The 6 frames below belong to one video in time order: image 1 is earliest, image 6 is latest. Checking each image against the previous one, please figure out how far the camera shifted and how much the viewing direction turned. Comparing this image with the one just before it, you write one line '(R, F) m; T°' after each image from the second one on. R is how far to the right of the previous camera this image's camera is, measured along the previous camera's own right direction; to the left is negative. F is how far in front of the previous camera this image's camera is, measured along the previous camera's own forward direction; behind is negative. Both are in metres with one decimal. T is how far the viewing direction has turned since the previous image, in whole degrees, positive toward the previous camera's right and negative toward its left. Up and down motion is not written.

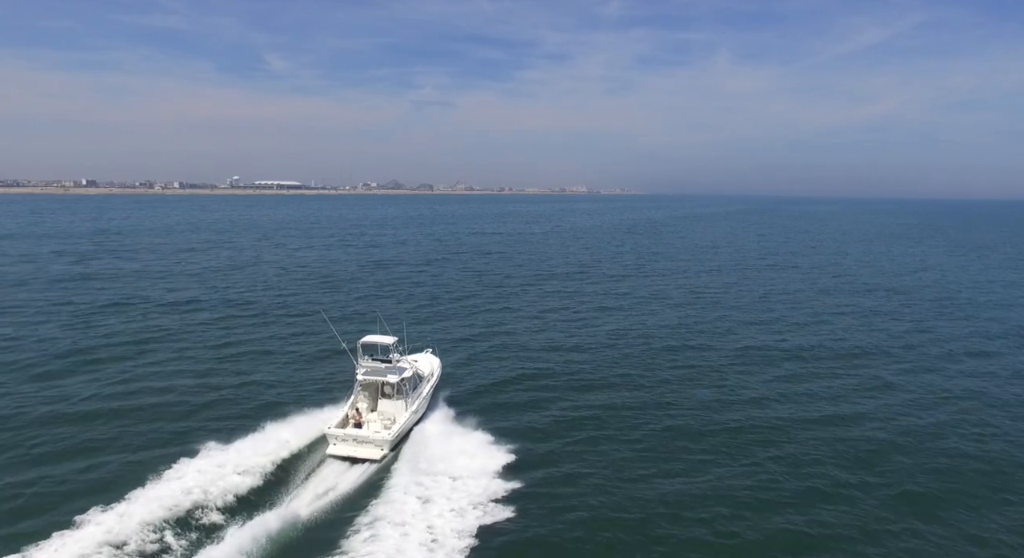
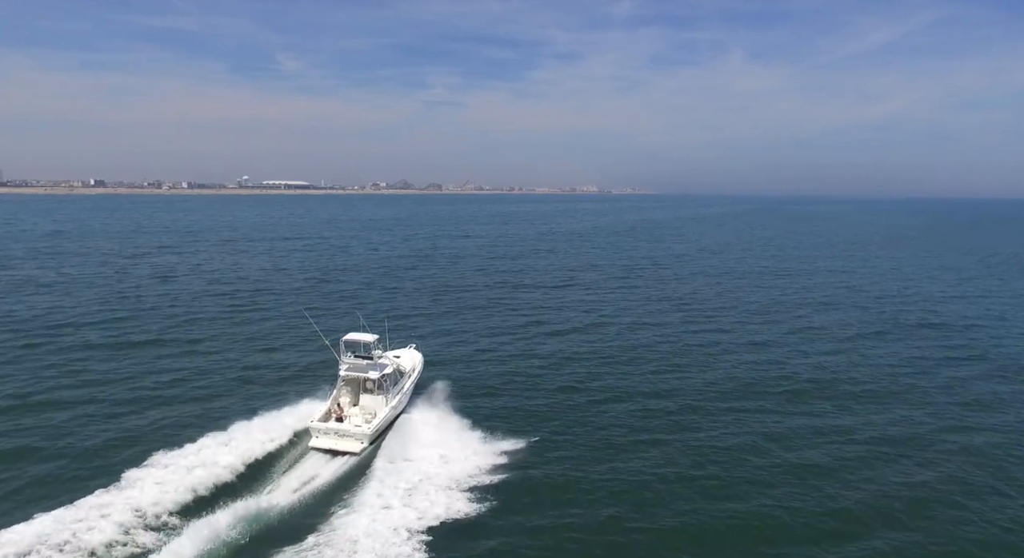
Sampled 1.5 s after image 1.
(+3.2, +7.0) m; 0°
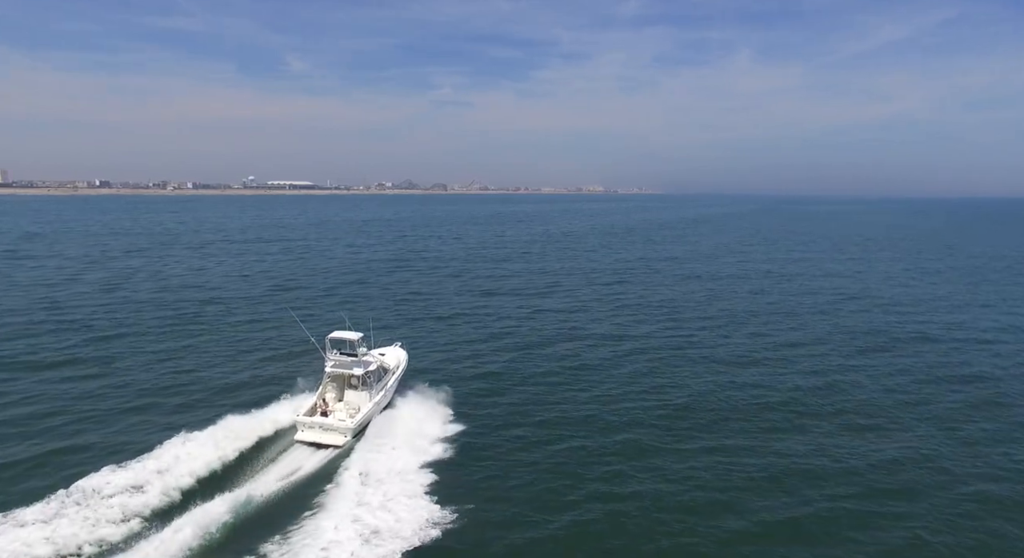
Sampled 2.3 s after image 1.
(+2.0, +3.3) m; 0°
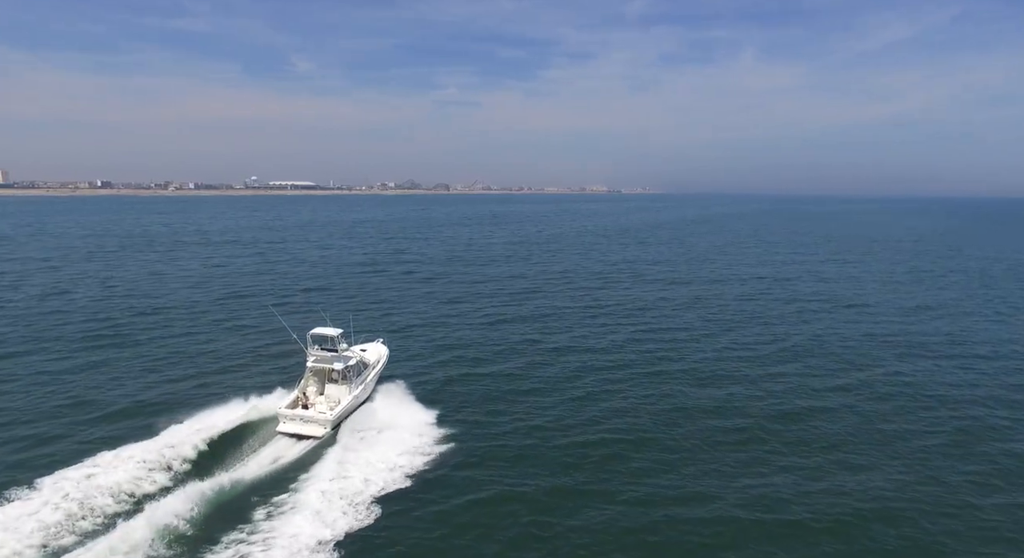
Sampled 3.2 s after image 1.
(+1.8, +1.1) m; 0°
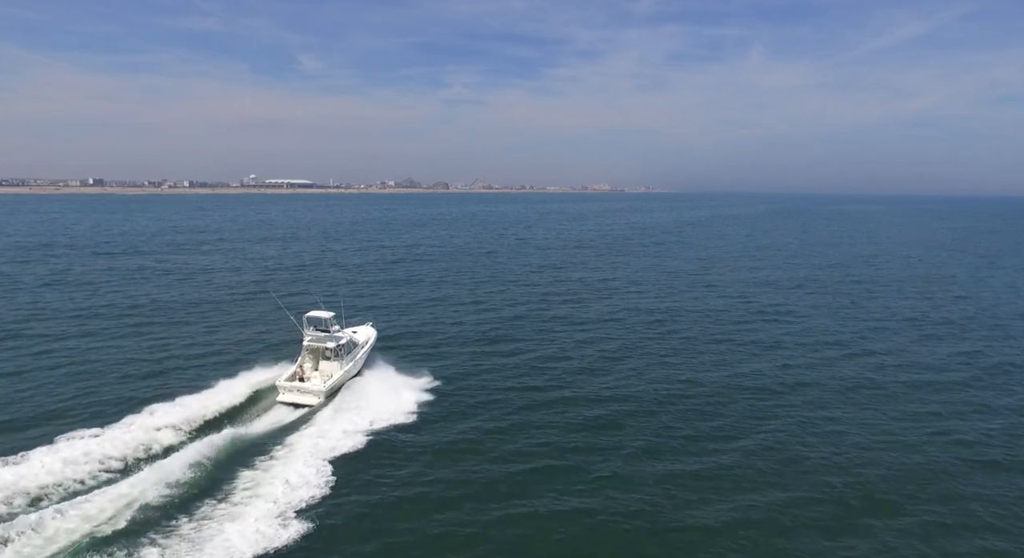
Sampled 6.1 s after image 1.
(+0.5, -1.7) m; 0°
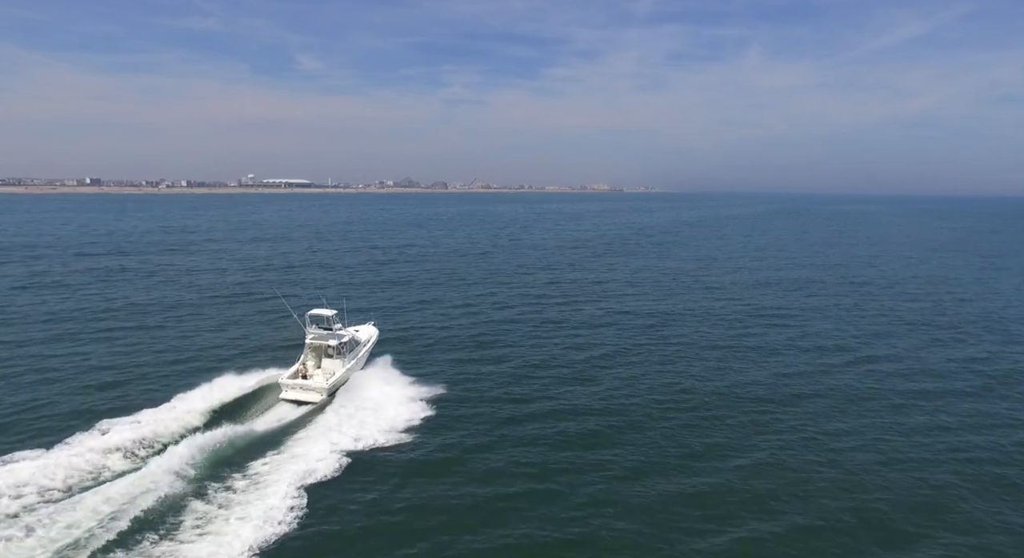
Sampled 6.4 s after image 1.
(0.0, -1.9) m; 0°
